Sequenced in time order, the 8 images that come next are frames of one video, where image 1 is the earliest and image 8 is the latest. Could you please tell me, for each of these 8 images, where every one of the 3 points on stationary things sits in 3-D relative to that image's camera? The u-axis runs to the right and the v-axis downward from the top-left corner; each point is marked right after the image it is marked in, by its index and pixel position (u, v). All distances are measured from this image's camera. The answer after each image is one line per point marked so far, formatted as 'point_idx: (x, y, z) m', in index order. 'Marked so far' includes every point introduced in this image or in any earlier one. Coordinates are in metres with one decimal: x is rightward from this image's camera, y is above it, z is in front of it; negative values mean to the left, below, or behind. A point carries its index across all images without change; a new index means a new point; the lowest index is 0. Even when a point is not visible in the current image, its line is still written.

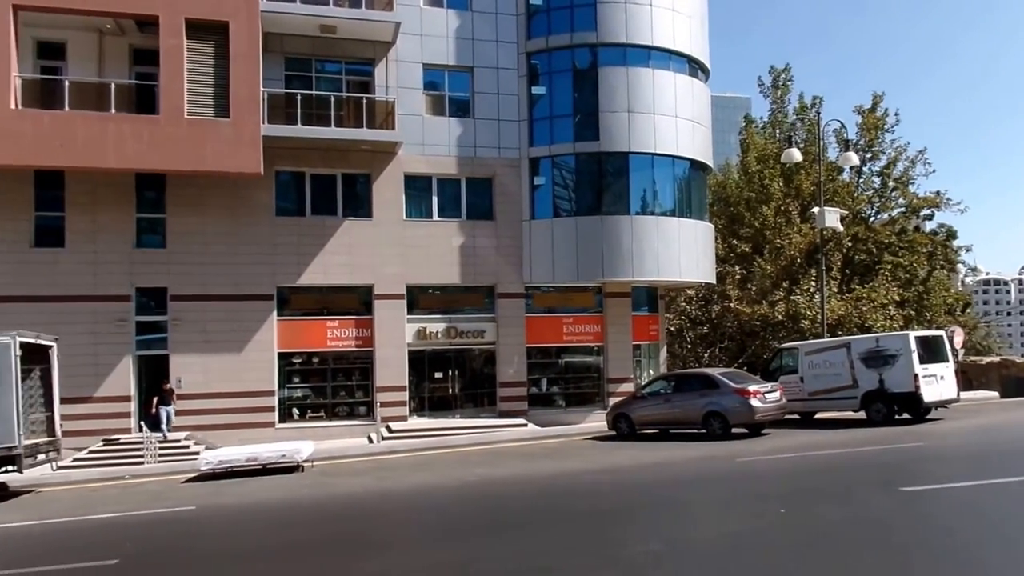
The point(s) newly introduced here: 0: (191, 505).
0: (-7.9, -5.3, +18.0) m
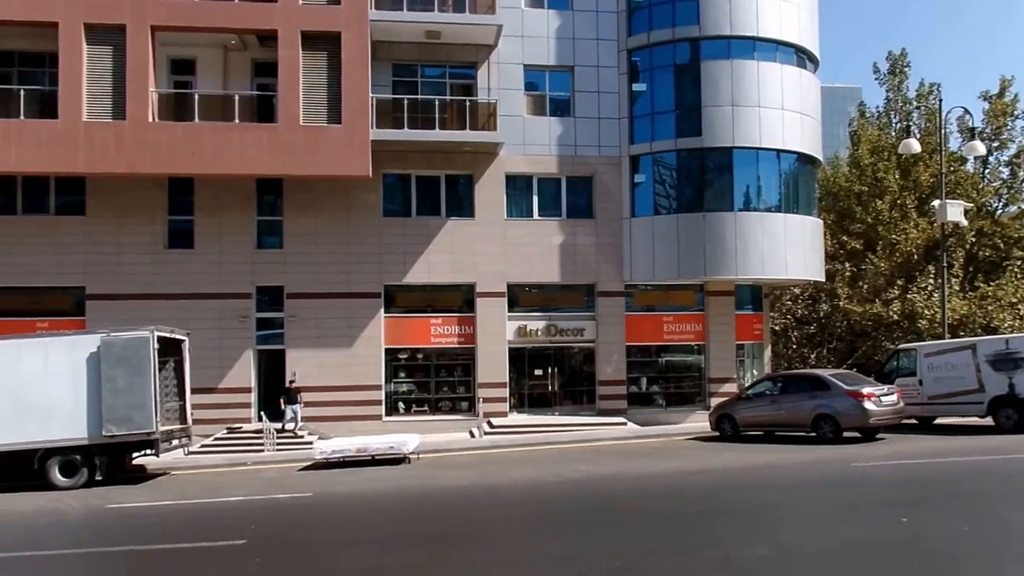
0: (-5.4, -5.3, +19.0) m
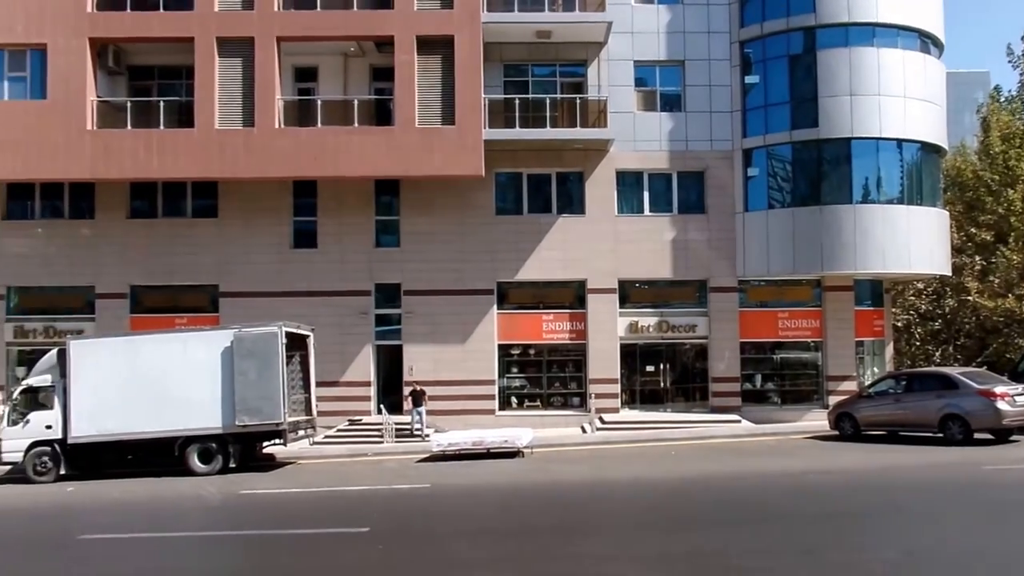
0: (-2.2, -5.2, +19.6) m
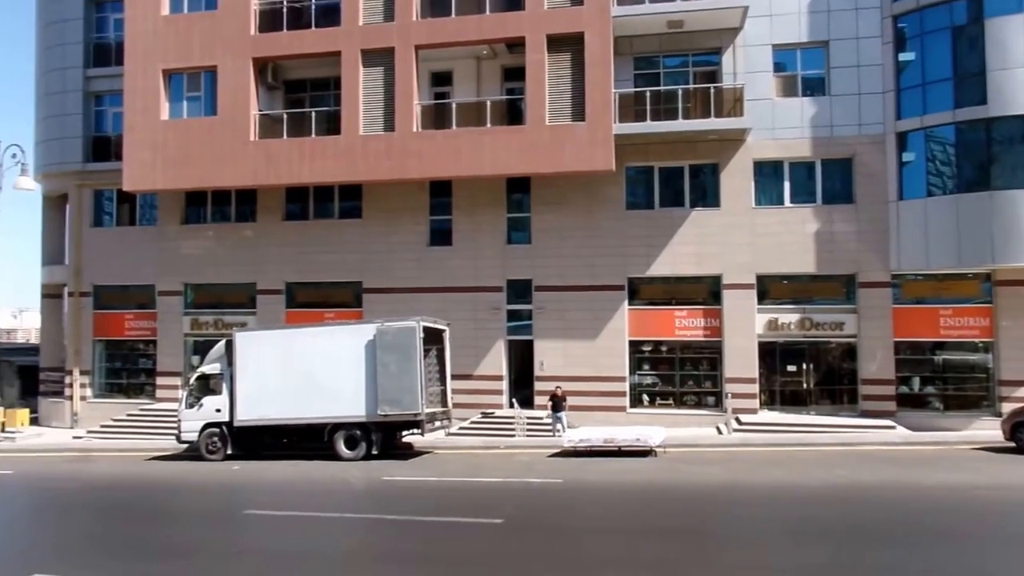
0: (+1.2, -5.1, +19.8) m
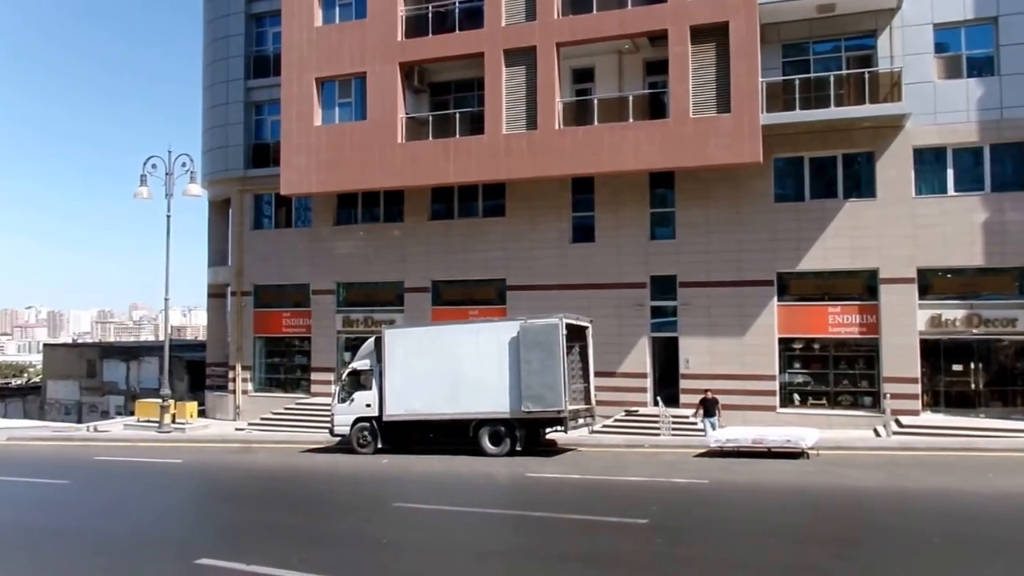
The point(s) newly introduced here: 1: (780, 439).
0: (+5.3, -4.9, +19.3) m
1: (+7.5, -4.0, +20.0) m
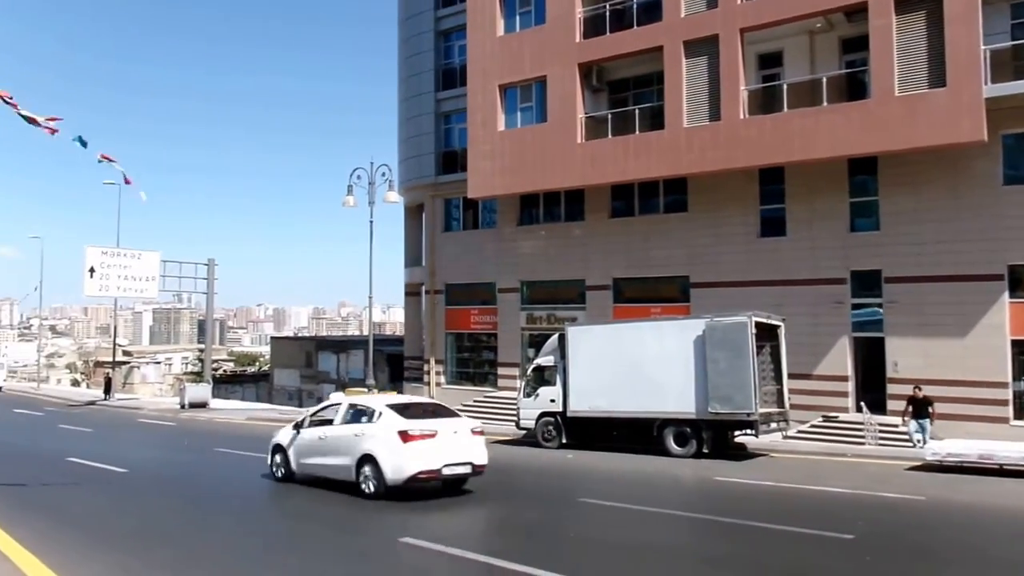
0: (+9.7, -4.8, +17.4) m
1: (+12.0, -3.9, +17.5) m
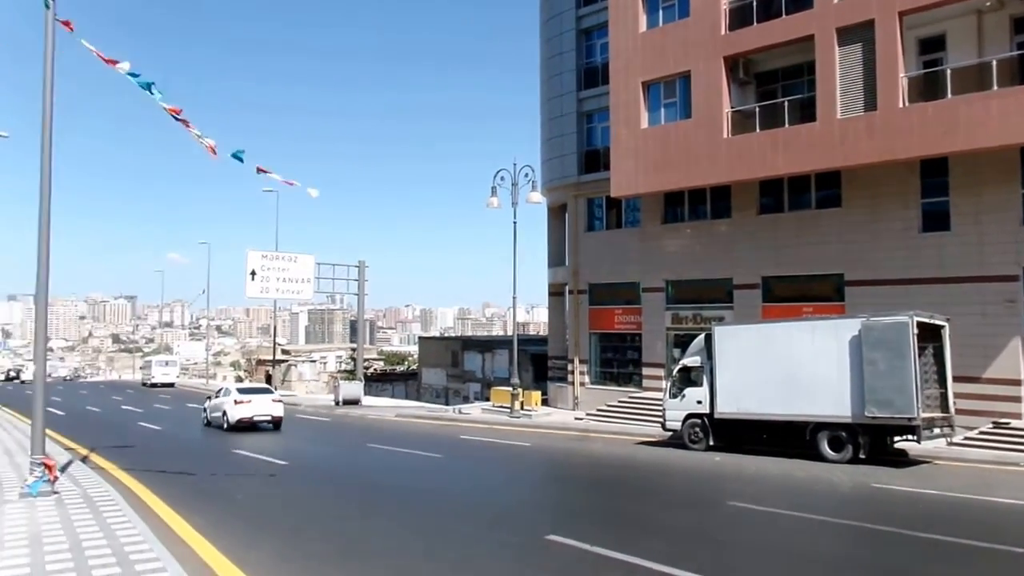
0: (+13.6, -4.8, +16.1) m
1: (+15.9, -3.9, +15.9) m
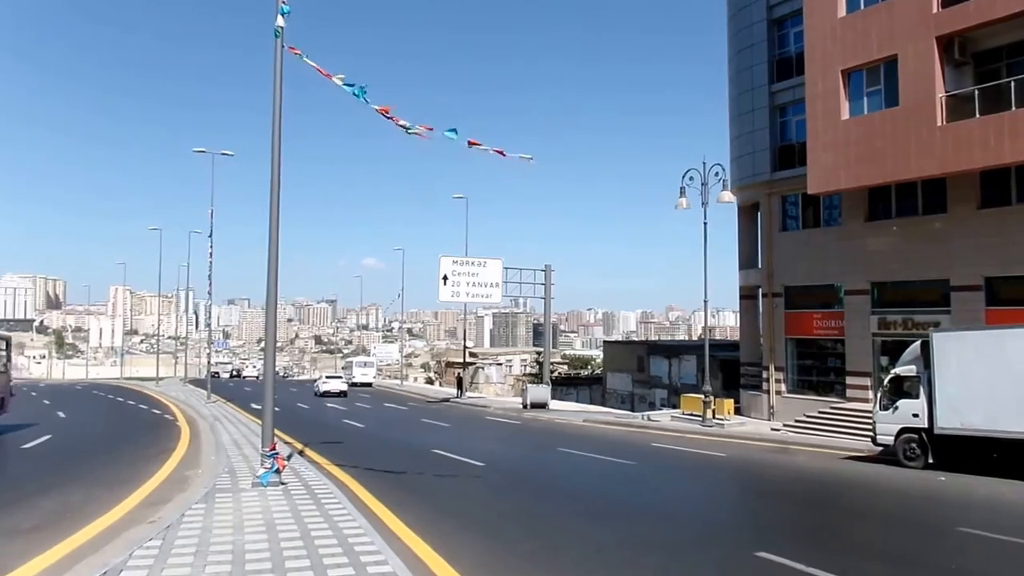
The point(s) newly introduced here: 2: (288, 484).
0: (+17.8, -4.8, +12.8) m
1: (+20.0, -3.9, +12.2) m
2: (-5.5, -4.9, +18.2) m
